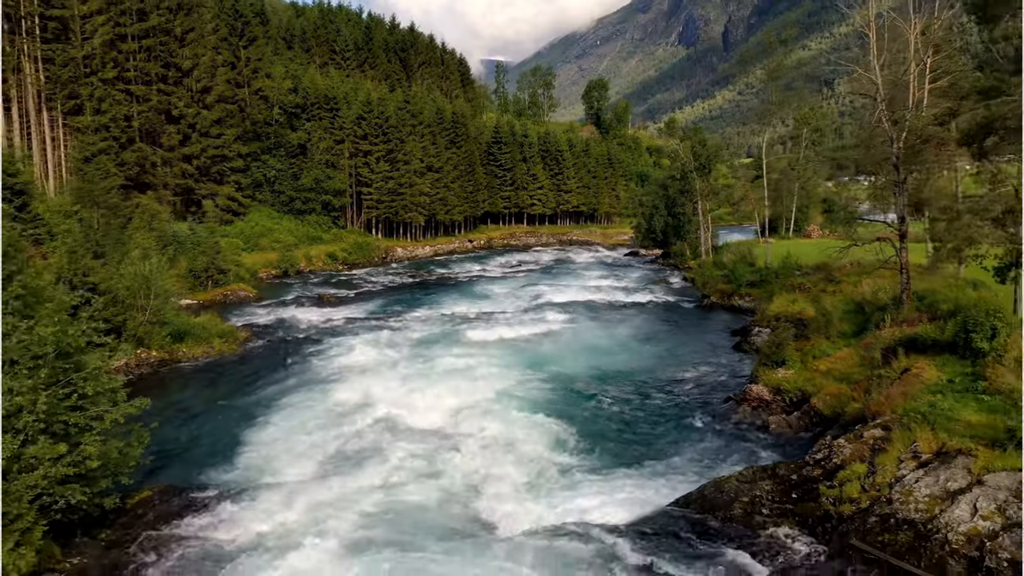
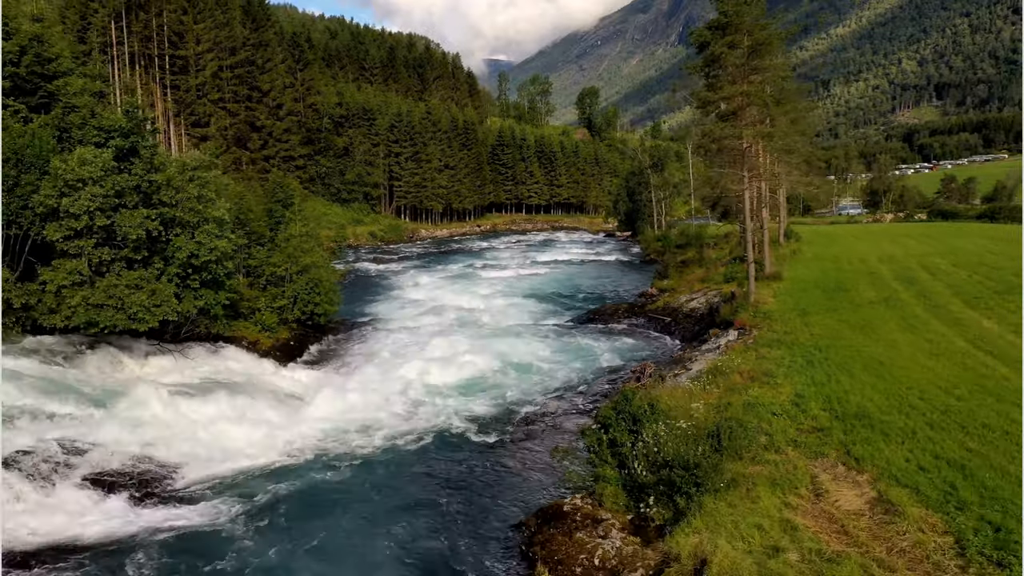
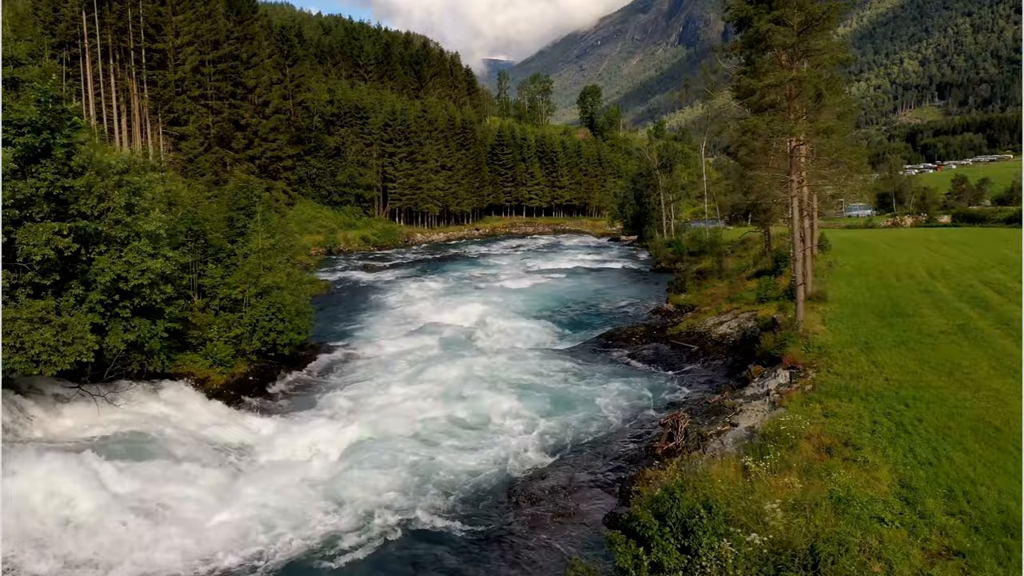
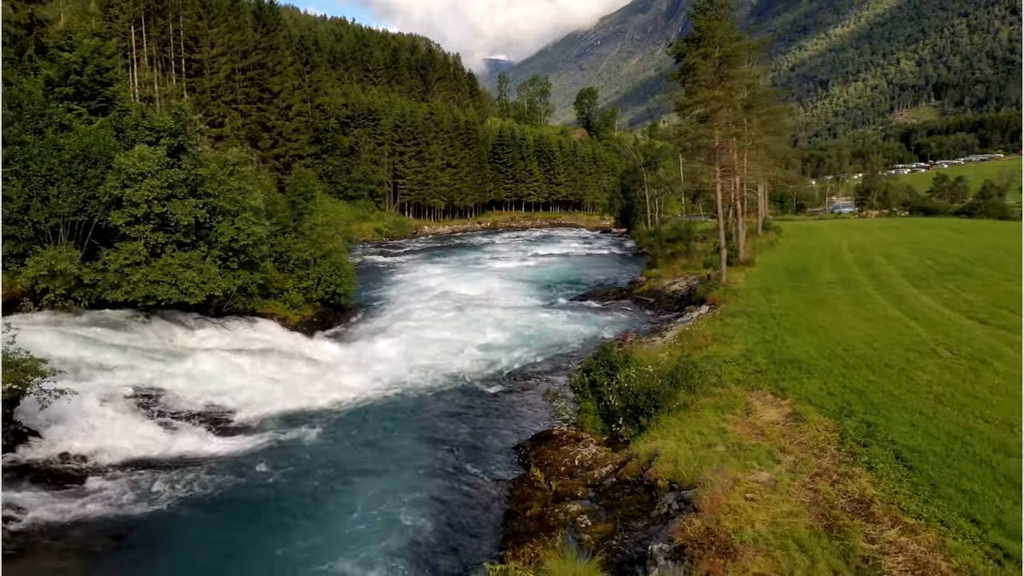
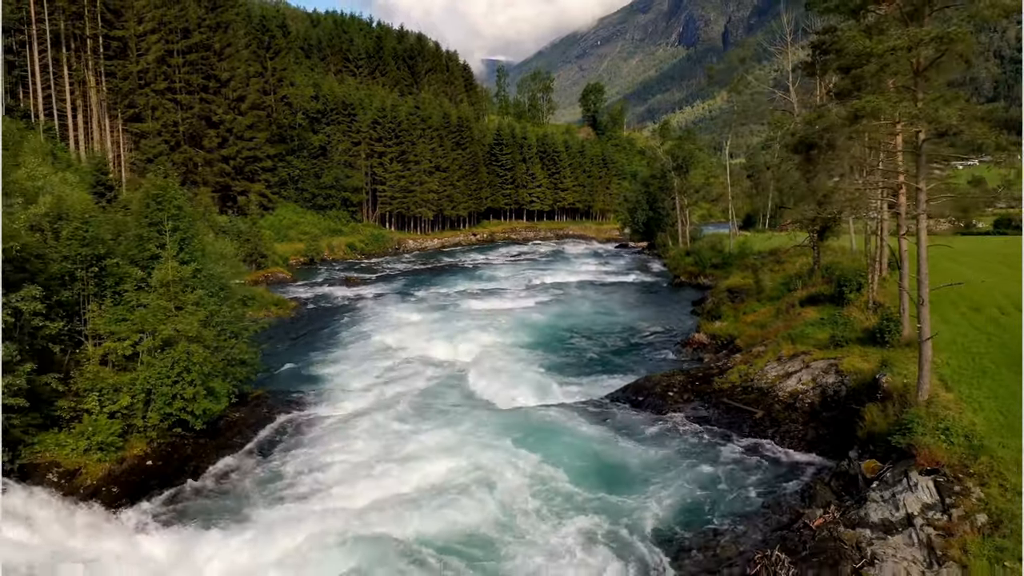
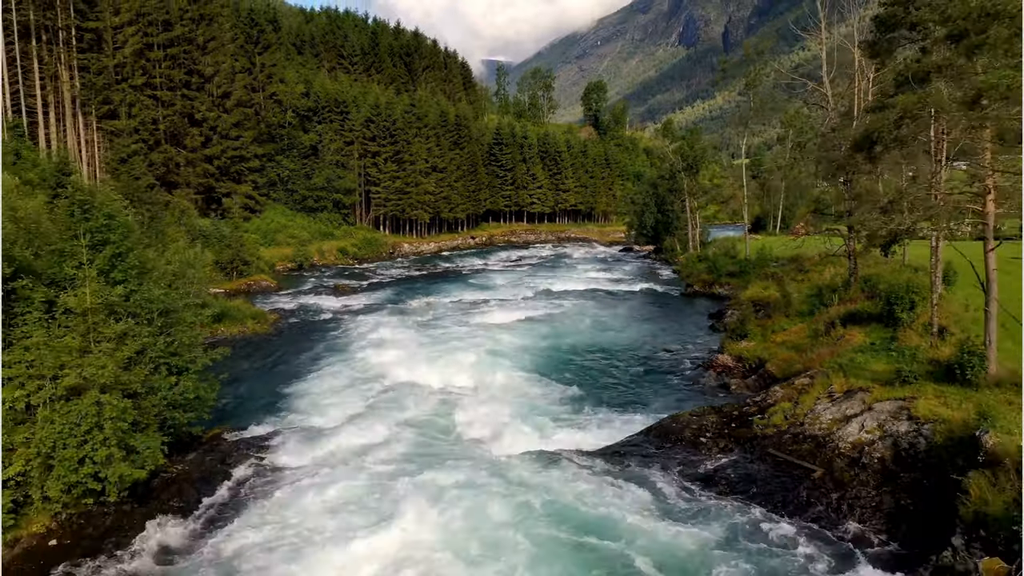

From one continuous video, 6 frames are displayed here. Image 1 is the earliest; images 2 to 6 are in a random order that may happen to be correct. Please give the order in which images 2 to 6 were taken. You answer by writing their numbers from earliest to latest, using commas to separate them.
6, 5, 3, 2, 4
